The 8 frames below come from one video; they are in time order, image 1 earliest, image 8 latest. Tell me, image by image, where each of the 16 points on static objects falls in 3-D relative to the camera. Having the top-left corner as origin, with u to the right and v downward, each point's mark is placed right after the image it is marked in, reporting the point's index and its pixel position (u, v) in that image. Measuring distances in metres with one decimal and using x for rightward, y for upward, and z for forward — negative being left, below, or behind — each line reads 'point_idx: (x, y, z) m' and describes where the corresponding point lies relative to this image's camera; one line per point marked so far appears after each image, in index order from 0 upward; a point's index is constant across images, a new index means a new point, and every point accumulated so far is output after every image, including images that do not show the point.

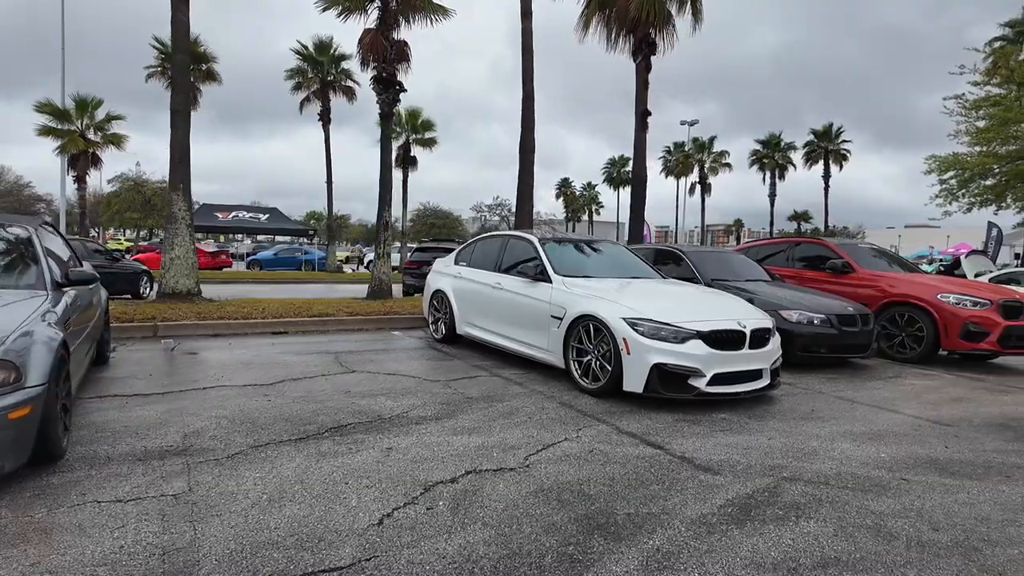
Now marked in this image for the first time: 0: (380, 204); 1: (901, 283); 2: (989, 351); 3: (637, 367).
0: (-2.5, +1.6, +11.0) m
1: (+5.5, +0.1, +8.2) m
2: (+6.2, -0.8, +7.5) m
3: (+1.0, -0.7, +4.9) m
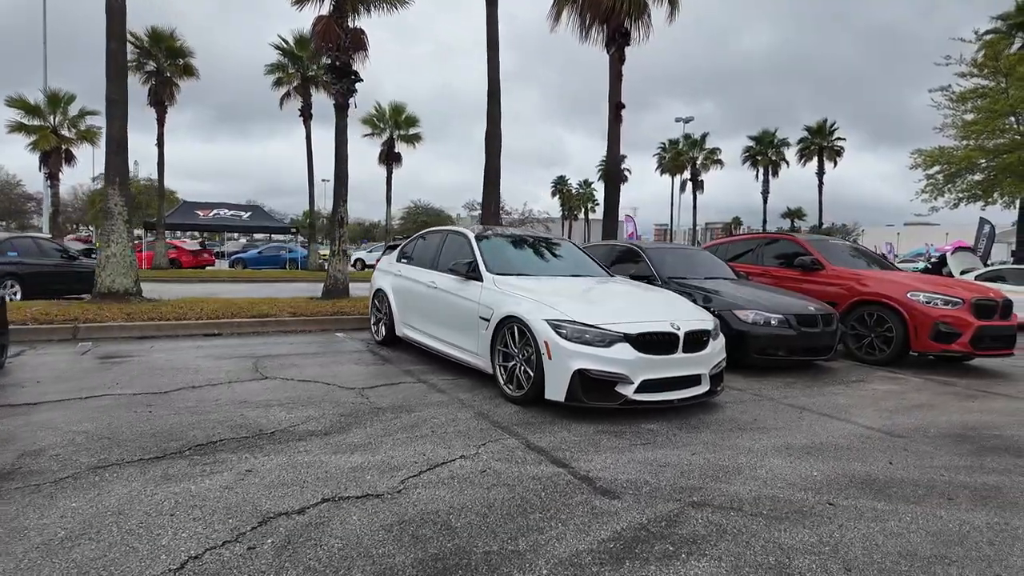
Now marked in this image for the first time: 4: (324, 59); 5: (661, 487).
0: (-3.2, +1.6, +10.5) m
1: (+4.8, +0.1, +7.8) m
2: (+5.5, -0.8, +7.1) m
3: (+0.3, -0.7, +4.5) m
4: (-3.4, +4.1, +10.5) m
5: (+0.8, -1.1, +3.3) m
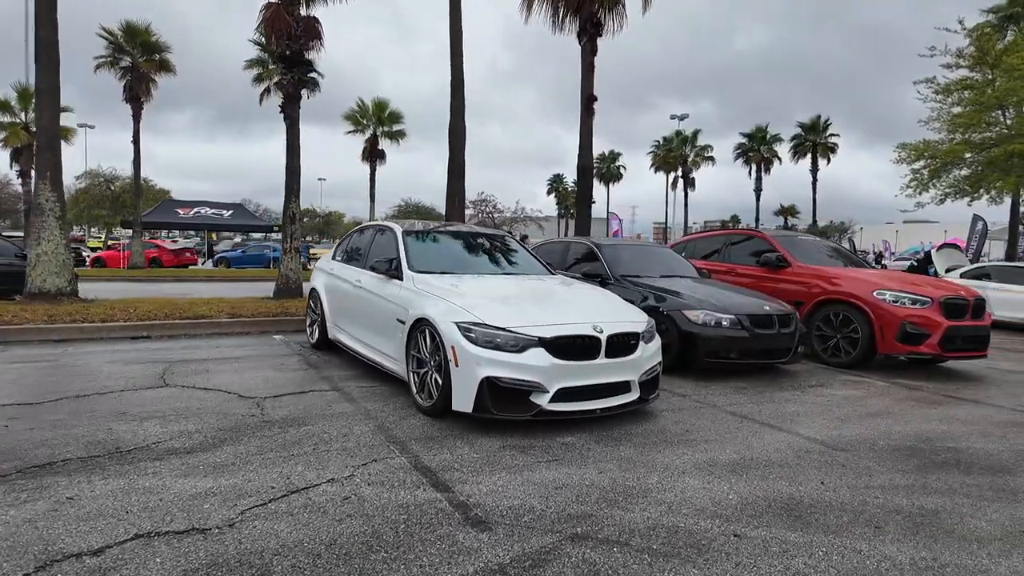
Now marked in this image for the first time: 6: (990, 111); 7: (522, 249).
0: (-3.9, +1.6, +10.1) m
1: (+4.1, +0.1, +7.4) m
2: (+4.8, -0.8, +6.6) m
3: (-0.3, -0.6, +4.0) m
4: (-4.1, +4.1, +10.0) m
5: (+0.2, -1.1, +2.9) m
6: (+12.4, +4.6, +15.0) m
7: (0.0, +0.4, +6.5) m
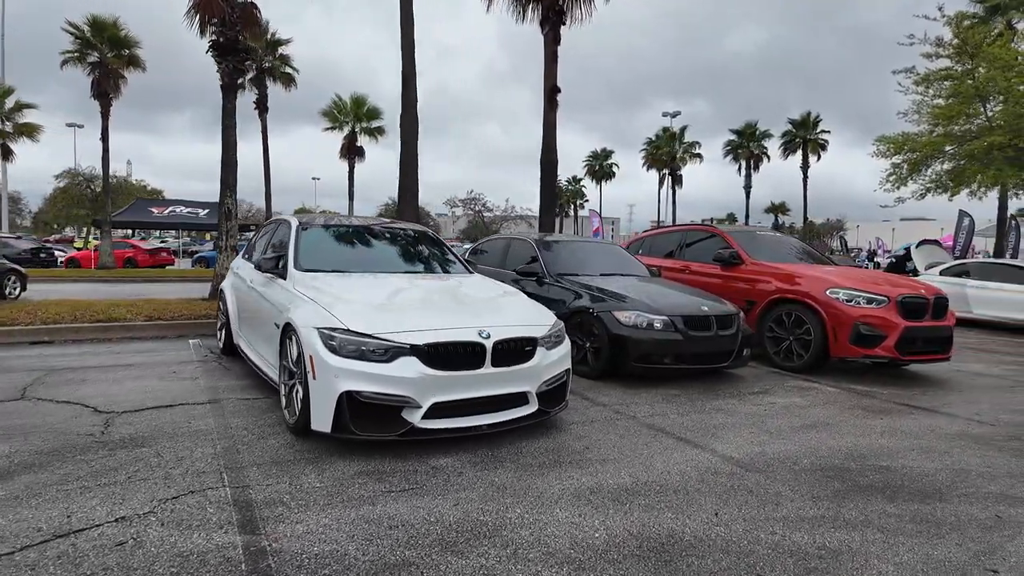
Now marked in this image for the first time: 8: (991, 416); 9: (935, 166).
0: (-4.7, +1.6, +9.6) m
1: (+3.3, +0.1, +6.9) m
2: (+4.0, -0.7, +6.2) m
3: (-1.1, -0.7, +3.5) m
4: (-5.0, +4.1, +9.5) m
5: (-0.6, -1.1, +2.4) m
6: (+11.5, +4.7, +14.5) m
7: (-0.8, +0.4, +6.0) m
8: (+4.3, -1.2, +5.2) m
9: (+11.4, +3.3, +15.7) m
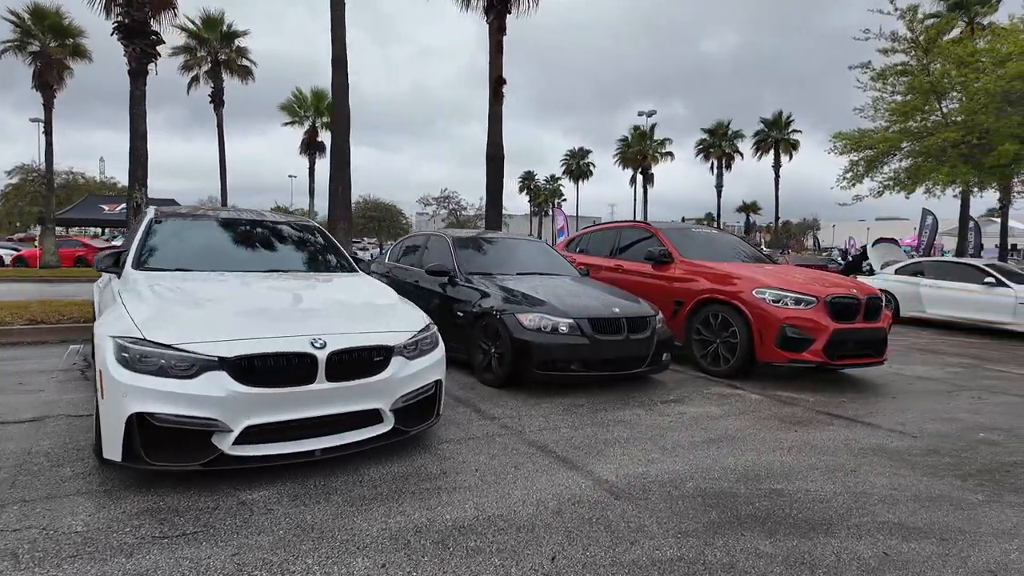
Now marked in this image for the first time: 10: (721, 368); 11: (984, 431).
0: (-5.8, +1.6, +8.9) m
1: (+2.3, +0.1, +6.5) m
2: (+3.0, -0.7, +5.8) m
3: (-2.0, -0.7, +3.0) m
4: (-6.0, +4.1, +8.9) m
5: (-1.5, -1.1, +1.9) m
6: (+10.3, +4.7, +14.3) m
7: (-1.8, +0.4, +5.5) m
8: (+3.4, -1.2, +4.9) m
9: (+10.1, +3.3, +15.5) m
10: (+2.3, -0.9, +6.3) m
11: (+3.9, -1.2, +4.8) m
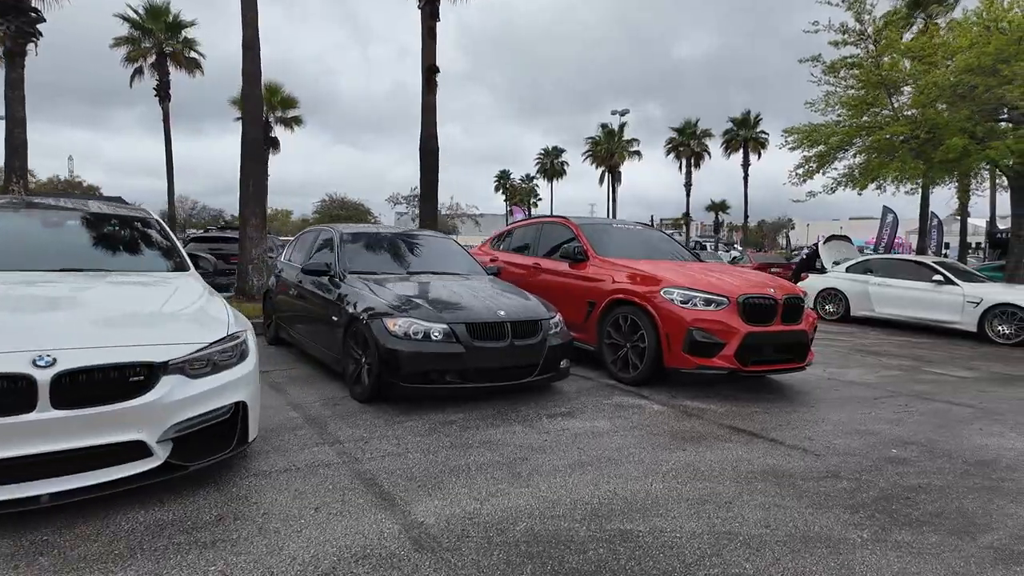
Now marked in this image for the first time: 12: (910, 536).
0: (-7.0, +1.6, +8.1) m
1: (+1.2, +0.1, +6.0) m
2: (+1.9, -0.7, +5.3) m
3: (-3.0, -0.7, +2.3) m
4: (-7.2, +4.1, +8.0) m
5: (-2.4, -1.2, +1.2) m
6: (+8.9, +4.7, +14.1) m
7: (-2.8, +0.4, +4.8) m
8: (+2.3, -1.2, +4.4) m
9: (+8.7, +3.4, +15.2) m
10: (+1.2, -0.9, +5.8) m
11: (+2.8, -1.2, +4.3) m
12: (+2.0, -1.2, +2.9) m
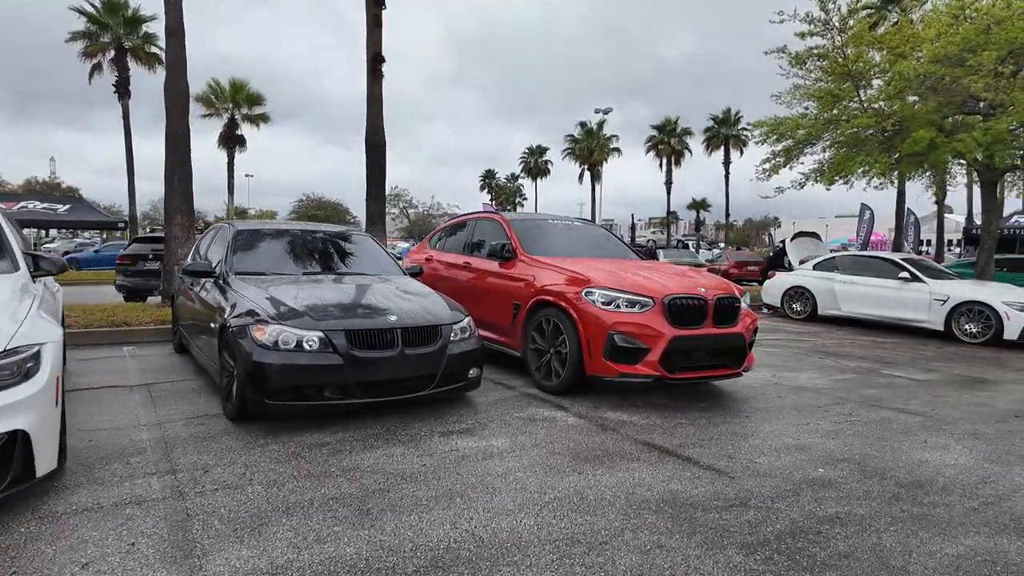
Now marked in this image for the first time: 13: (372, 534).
0: (-7.8, +1.5, +7.5) m
1: (+0.4, +0.1, +5.5) m
2: (+1.1, -0.7, +4.8) m
3: (-3.8, -0.7, +1.7) m
4: (-8.1, +4.0, +7.4) m
5: (-3.2, -1.2, +0.6) m
6: (+7.9, +4.8, +13.7) m
7: (-3.6, +0.4, +4.2) m
8: (+1.6, -1.2, +3.9) m
9: (+7.7, +3.4, +14.9) m
10: (+0.4, -0.9, +5.3) m
11: (+2.1, -1.2, +3.9) m
12: (+1.2, -1.2, +2.4) m
13: (-0.6, -1.1, +2.7) m
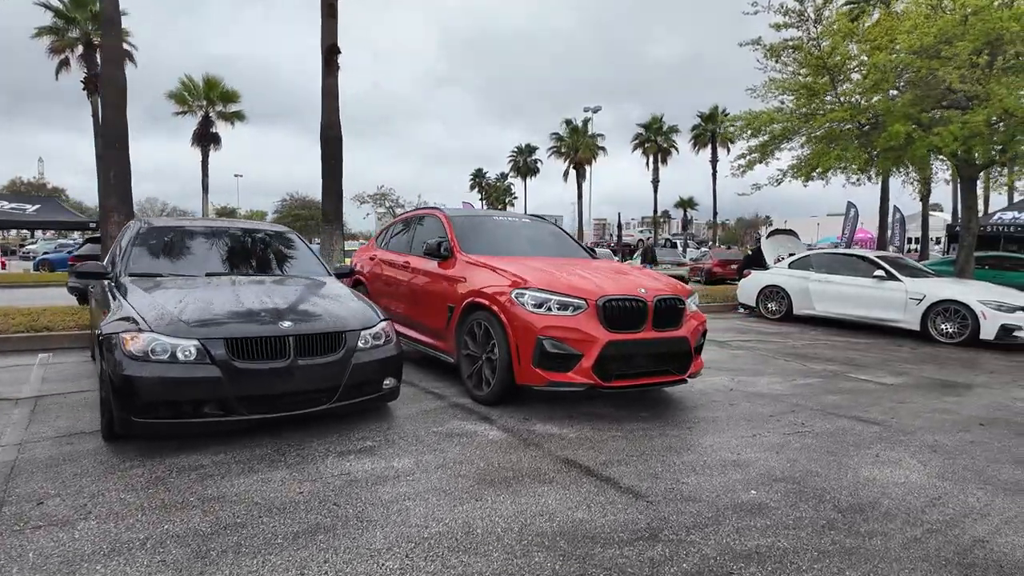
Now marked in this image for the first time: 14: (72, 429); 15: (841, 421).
0: (-8.5, +1.4, +7.0) m
1: (-0.2, +0.1, +5.1) m
2: (+0.5, -0.7, +4.4) m
3: (-4.3, -0.8, +1.3) m
4: (-8.8, +4.0, +6.9) m
5: (-3.7, -1.2, +0.2) m
6: (+7.2, +4.8, +13.4) m
7: (-4.2, +0.3, +3.8) m
8: (+1.0, -1.2, +3.5) m
9: (+7.0, +3.5, +14.5) m
10: (-0.2, -0.9, +4.9) m
11: (+1.5, -1.2, +3.5) m
12: (+0.6, -1.2, +2.0) m
13: (-1.2, -1.2, +2.3) m
14: (-3.0, -1.0, +4.0) m
15: (+2.8, -1.1, +4.9) m
